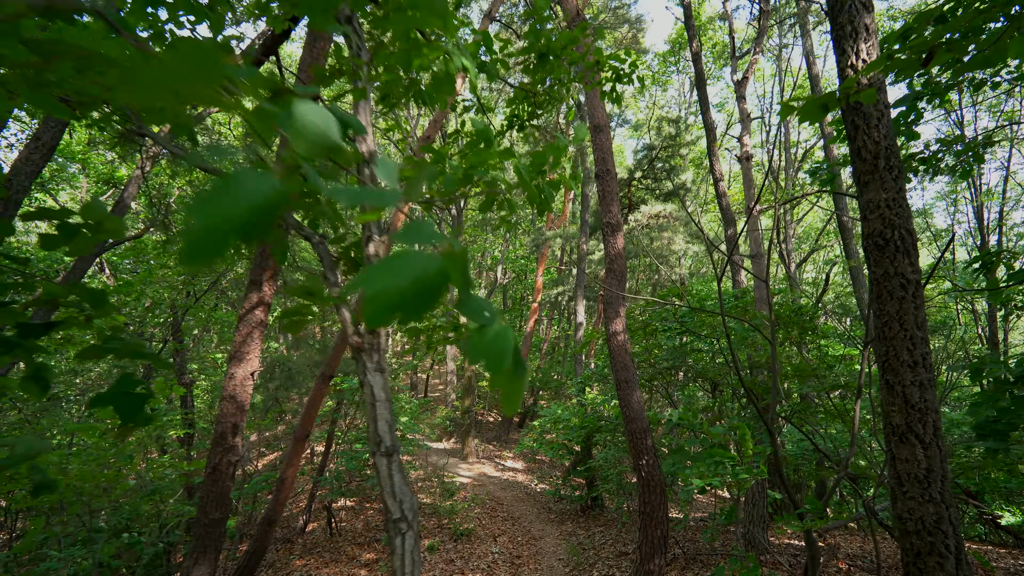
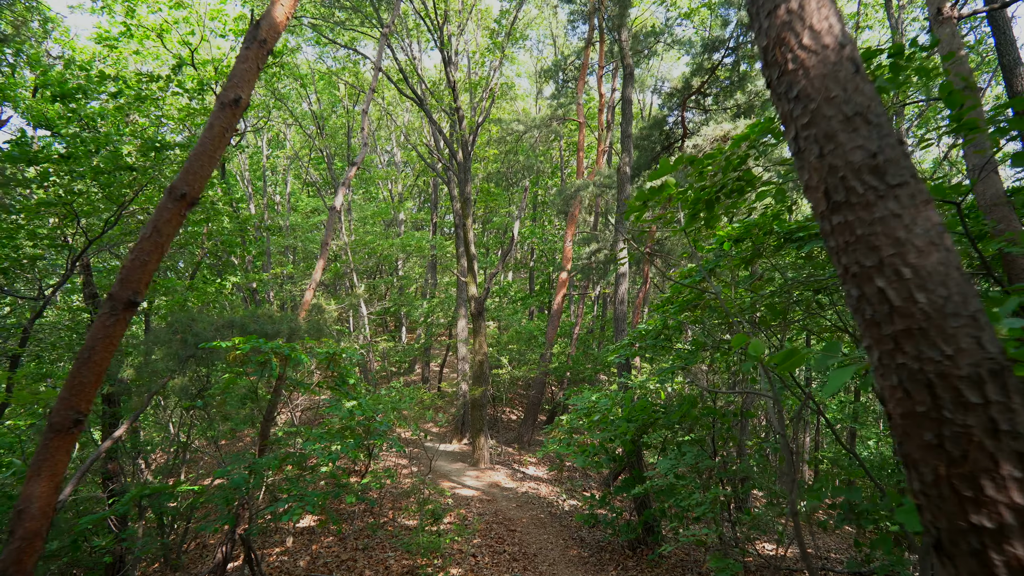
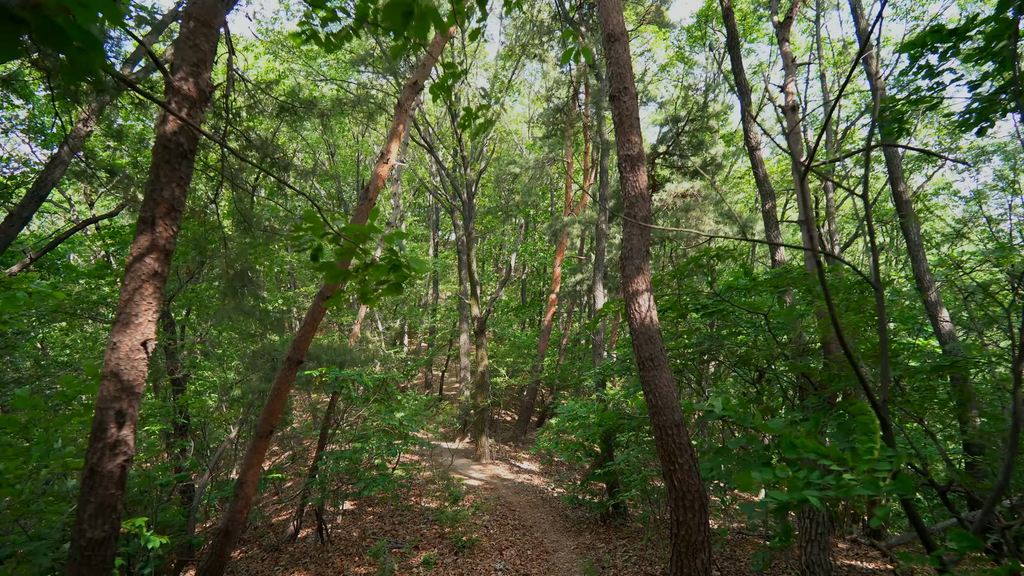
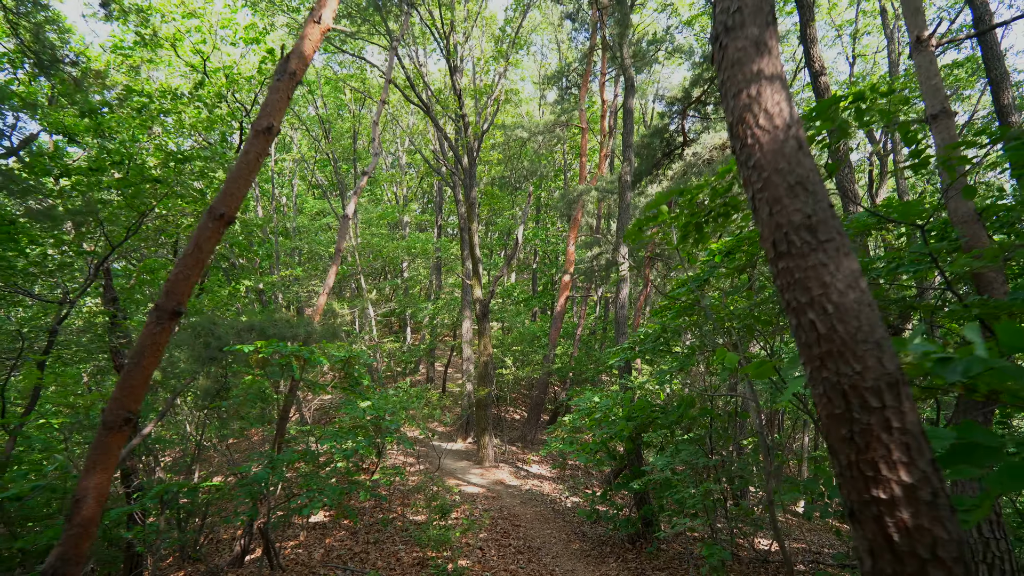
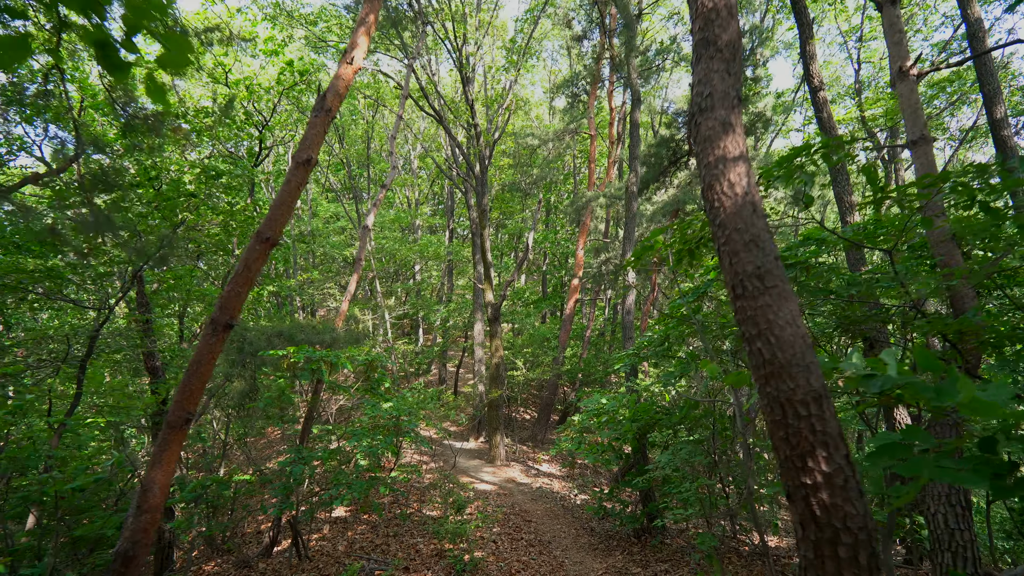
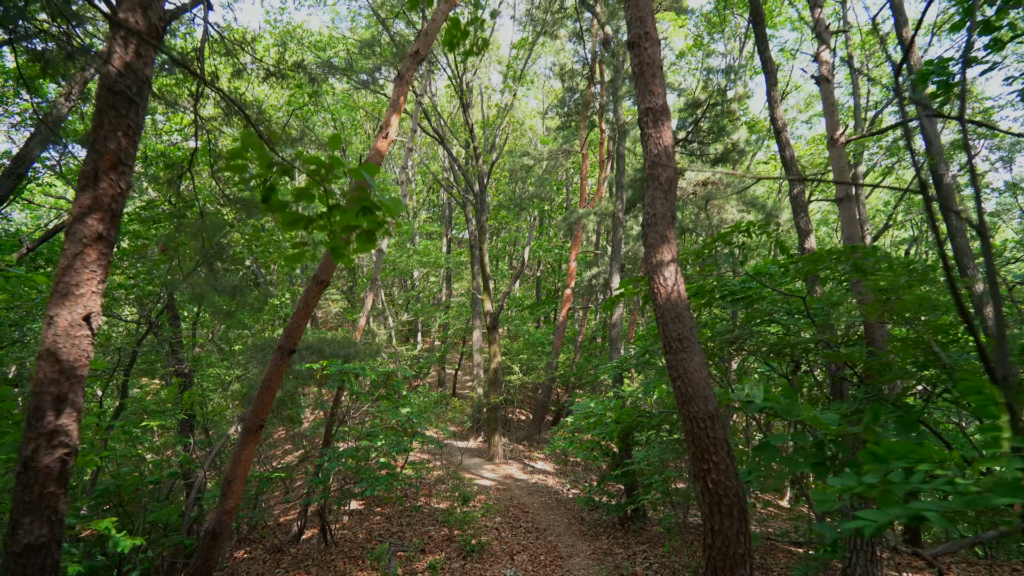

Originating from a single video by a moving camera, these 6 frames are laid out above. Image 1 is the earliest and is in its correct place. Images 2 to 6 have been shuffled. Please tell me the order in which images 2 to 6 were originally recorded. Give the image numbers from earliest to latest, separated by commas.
3, 6, 5, 4, 2
